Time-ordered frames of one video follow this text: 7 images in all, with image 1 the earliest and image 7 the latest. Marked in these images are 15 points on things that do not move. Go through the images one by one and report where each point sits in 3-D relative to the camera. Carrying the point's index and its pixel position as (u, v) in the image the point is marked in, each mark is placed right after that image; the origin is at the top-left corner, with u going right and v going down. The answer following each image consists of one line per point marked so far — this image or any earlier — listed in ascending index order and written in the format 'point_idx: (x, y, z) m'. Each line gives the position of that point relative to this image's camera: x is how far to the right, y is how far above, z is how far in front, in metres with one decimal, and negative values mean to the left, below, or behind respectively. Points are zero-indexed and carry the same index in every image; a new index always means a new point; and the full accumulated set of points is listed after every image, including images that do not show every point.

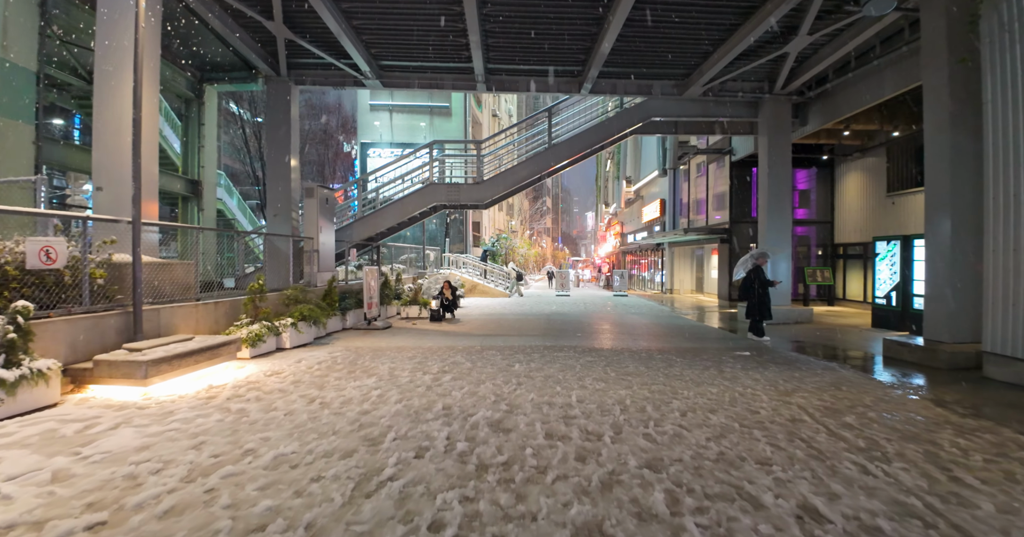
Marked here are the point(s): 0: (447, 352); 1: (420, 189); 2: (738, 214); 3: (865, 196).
0: (-1.3, -1.6, +8.6) m
1: (-2.9, +2.6, +14.4) m
2: (+9.4, +2.3, +18.6) m
3: (+13.8, +2.8, +17.5) m
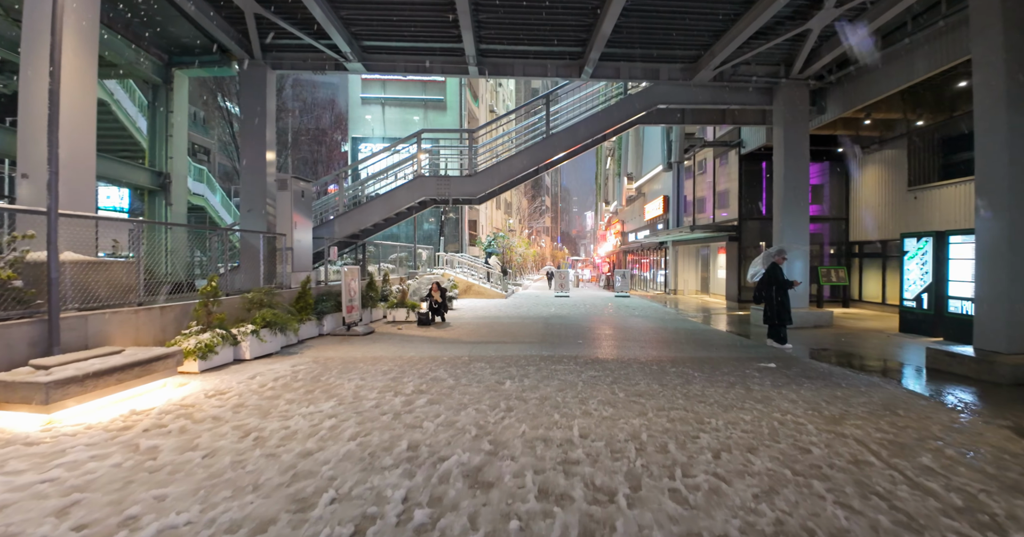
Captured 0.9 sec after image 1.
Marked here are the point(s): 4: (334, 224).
0: (-1.4, -1.6, +7.5) m
1: (-3.1, +2.6, +13.3) m
2: (+9.2, +2.3, +17.5) m
3: (+13.6, +2.8, +16.4) m
4: (-5.3, +1.3, +13.2) m
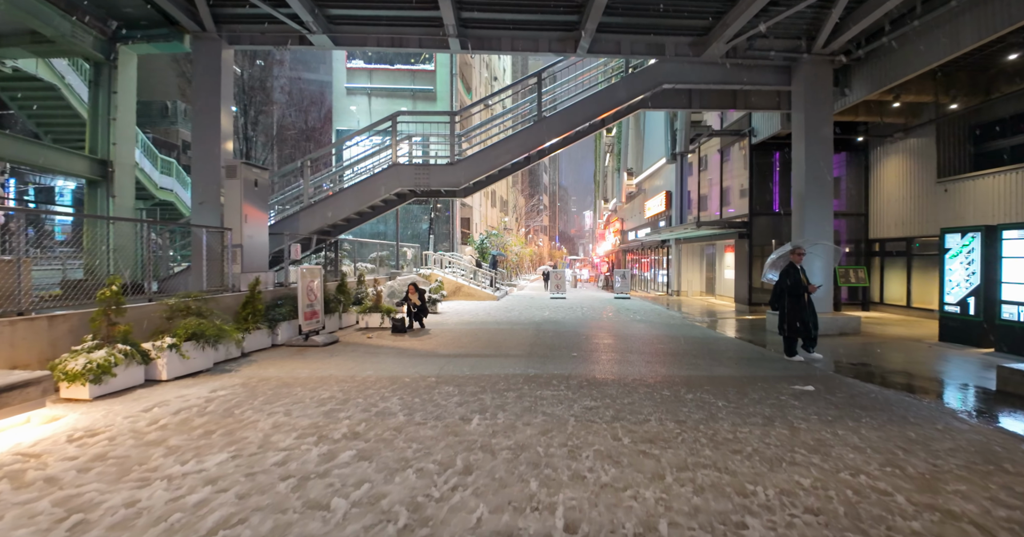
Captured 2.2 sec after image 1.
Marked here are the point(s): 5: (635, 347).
0: (-1.7, -1.6, +6.0) m
1: (-3.4, +2.6, +11.8) m
2: (+8.9, +2.3, +16.0) m
3: (+13.2, +2.8, +15.0) m
4: (-5.6, +1.3, +11.7) m
5: (+2.4, -1.6, +9.1) m
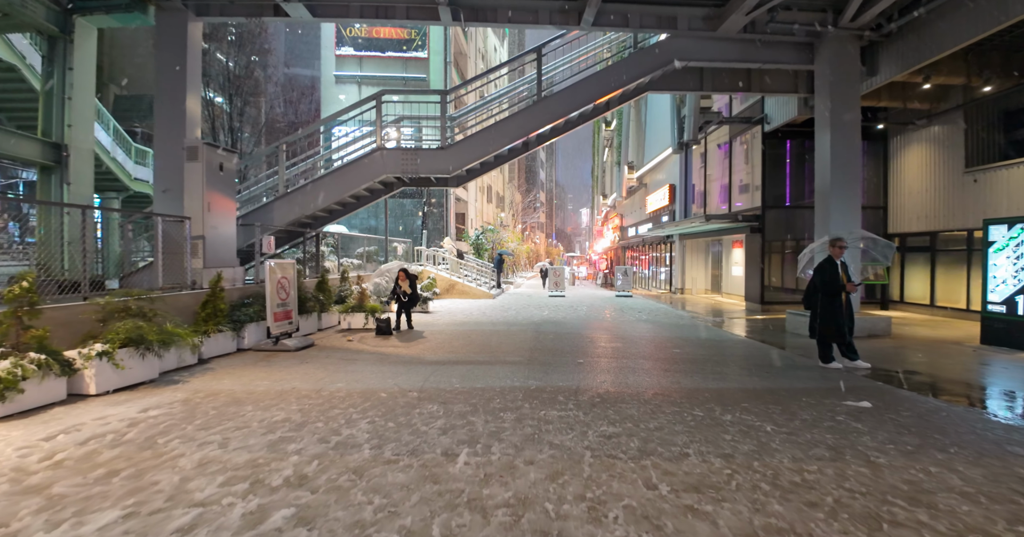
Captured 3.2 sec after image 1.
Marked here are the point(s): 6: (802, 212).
0: (-1.8, -1.5, +4.9) m
1: (-3.5, +2.7, +10.7) m
2: (+8.8, +2.4, +15.0) m
3: (+13.1, +3.0, +14.0) m
4: (-5.7, +1.4, +10.6) m
5: (+2.4, -1.5, +8.0) m
6: (+9.7, +1.9, +14.9) m
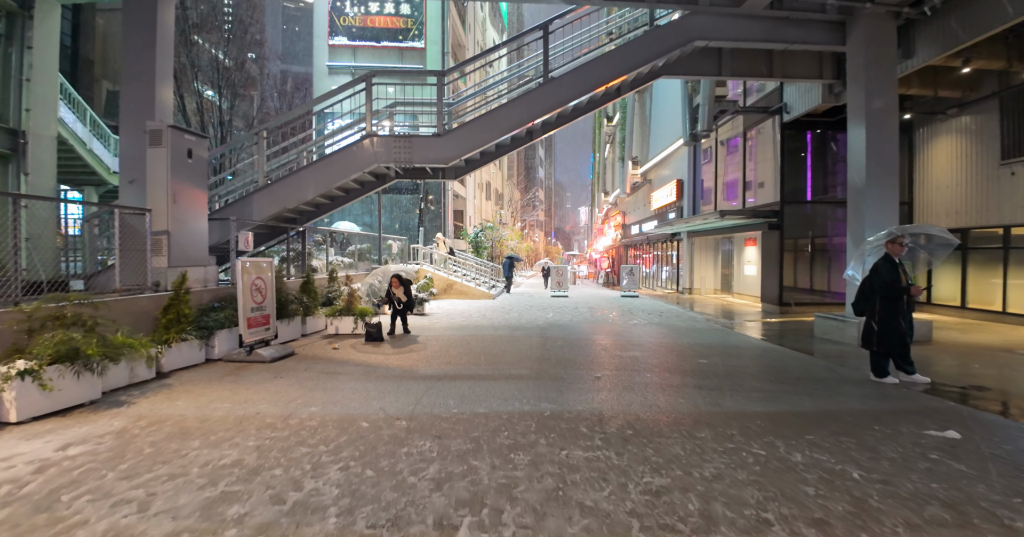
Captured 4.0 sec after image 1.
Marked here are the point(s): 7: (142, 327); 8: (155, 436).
0: (-1.7, -1.5, +4.0) m
1: (-3.4, +2.7, +9.7) m
2: (+8.8, +2.4, +14.1) m
3: (+13.2, +3.0, +13.1) m
4: (-5.6, +1.5, +9.6) m
5: (+2.5, -1.5, +7.1) m
6: (+9.7, +1.9, +14.0) m
7: (-5.6, -0.9, +6.8) m
8: (-3.3, -1.5, +4.2) m
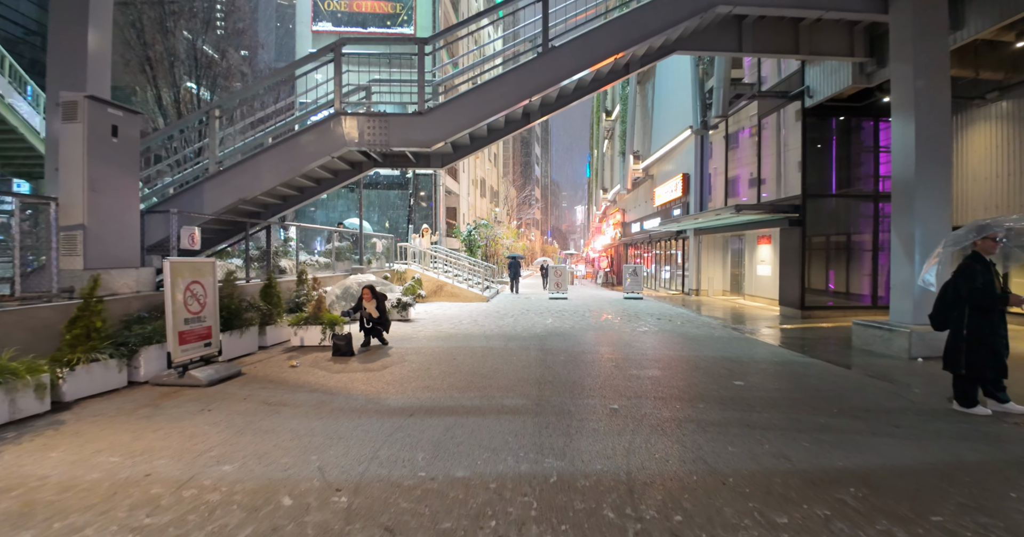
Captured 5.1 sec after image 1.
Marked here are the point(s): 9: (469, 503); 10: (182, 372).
0: (-1.7, -1.5, +2.7) m
1: (-3.5, +2.7, +8.4) m
2: (+8.7, +2.4, +12.9) m
3: (+13.0, +3.0, +11.9) m
4: (-5.7, +1.4, +8.2) m
5: (+2.4, -1.5, +5.8) m
6: (+9.6, +1.9, +12.7) m
7: (-5.7, -0.9, +5.4) m
8: (-3.4, -1.6, +2.8) m
9: (-0.3, -1.5, +2.9) m
10: (-4.4, -1.3, +6.0) m
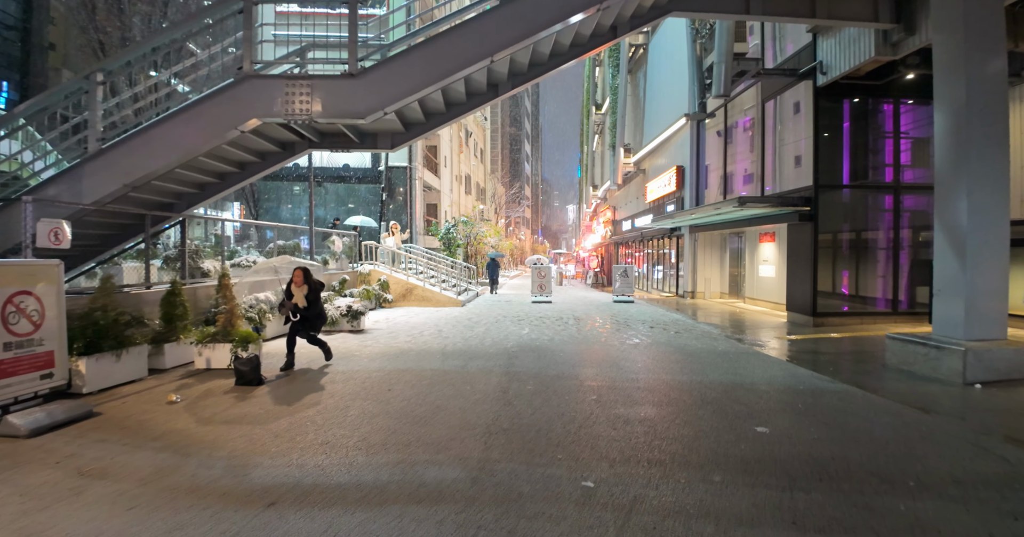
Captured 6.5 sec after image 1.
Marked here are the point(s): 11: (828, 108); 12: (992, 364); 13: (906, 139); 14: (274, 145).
0: (-2.2, -1.6, +1.0) m
1: (-4.1, +2.6, +6.7) m
2: (+8.0, +2.4, +11.4) m
3: (+12.4, +3.0, +10.5) m
4: (-6.3, +1.4, +6.5) m
5: (+1.8, -1.6, +4.2) m
6: (+8.9, +1.9, +11.3) m
7: (-6.2, -1.0, +3.7) m
8: (-3.9, -1.6, +1.2) m
9: (-0.8, -1.5, +1.3) m
10: (-5.0, -1.4, +4.3) m
11: (+8.1, +4.1, +11.4) m
12: (+6.6, -1.3, +6.1) m
13: (+9.8, +3.2, +11.2) m
14: (-4.2, +2.1, +7.9) m
